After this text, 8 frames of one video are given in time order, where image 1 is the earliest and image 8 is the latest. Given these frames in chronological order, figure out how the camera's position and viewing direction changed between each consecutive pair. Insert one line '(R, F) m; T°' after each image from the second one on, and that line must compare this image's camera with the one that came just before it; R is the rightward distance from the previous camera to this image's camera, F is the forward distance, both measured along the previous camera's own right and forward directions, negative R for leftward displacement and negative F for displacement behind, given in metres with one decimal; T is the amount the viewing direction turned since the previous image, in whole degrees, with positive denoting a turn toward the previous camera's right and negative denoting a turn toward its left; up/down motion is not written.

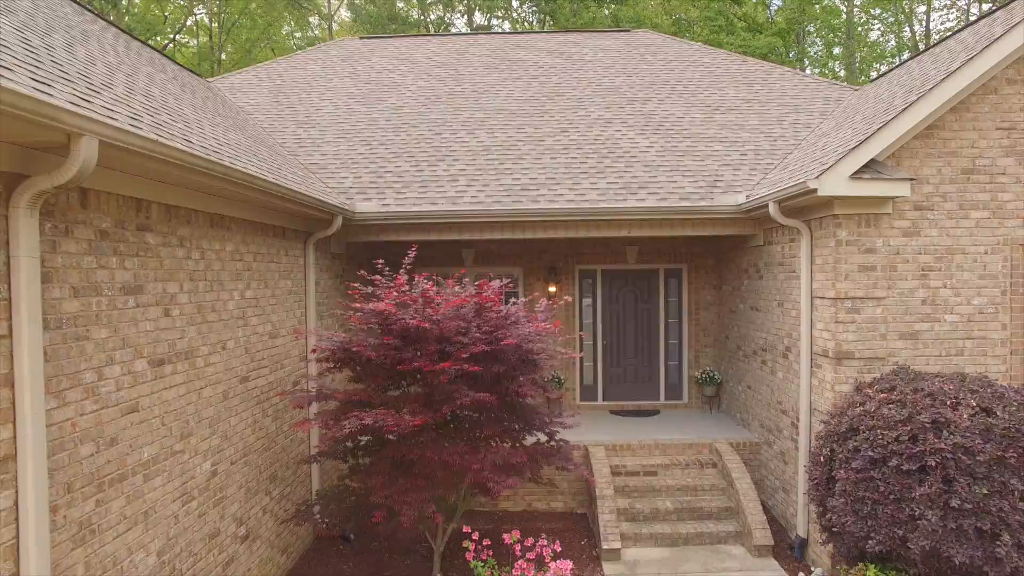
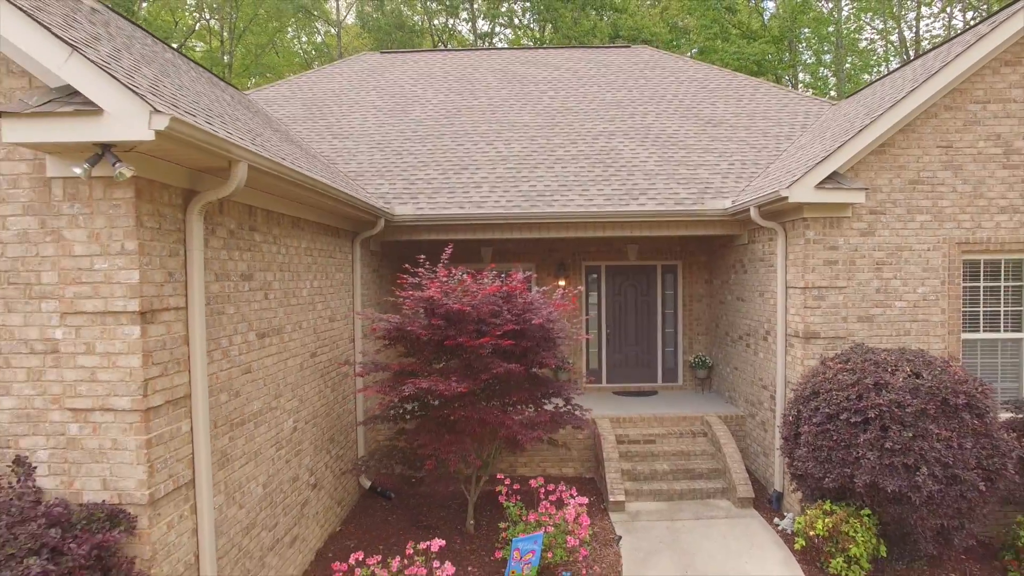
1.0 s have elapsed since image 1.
(-0.3, -1.0) m; 0°
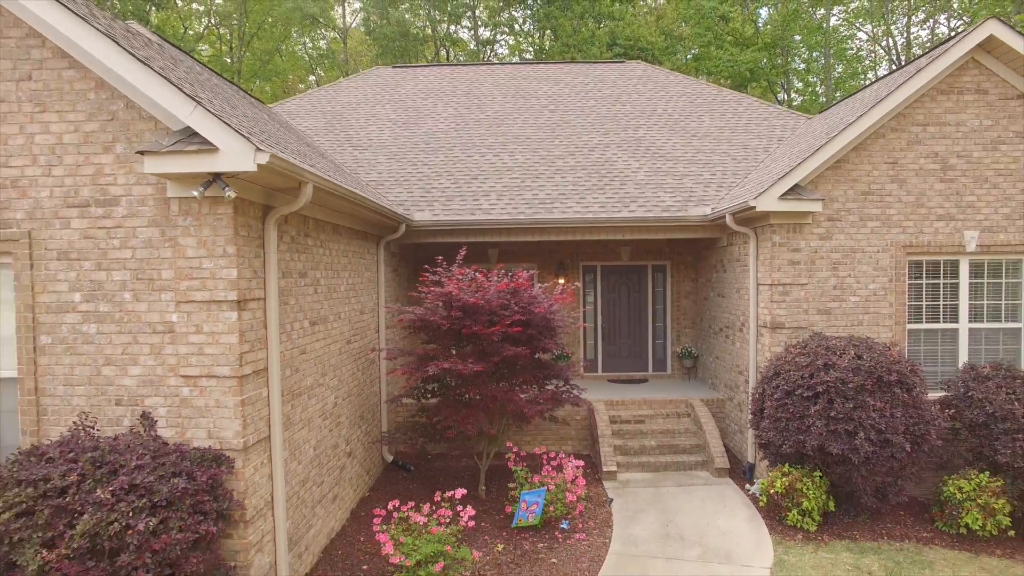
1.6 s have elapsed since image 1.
(-0.1, -0.9) m; 0°
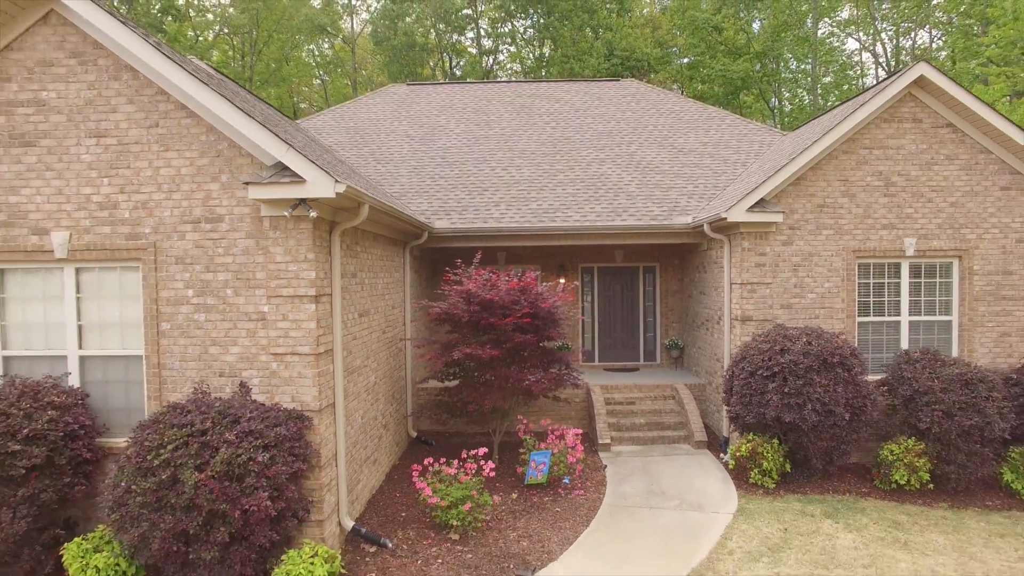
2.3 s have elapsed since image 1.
(-0.1, -1.2) m; 0°
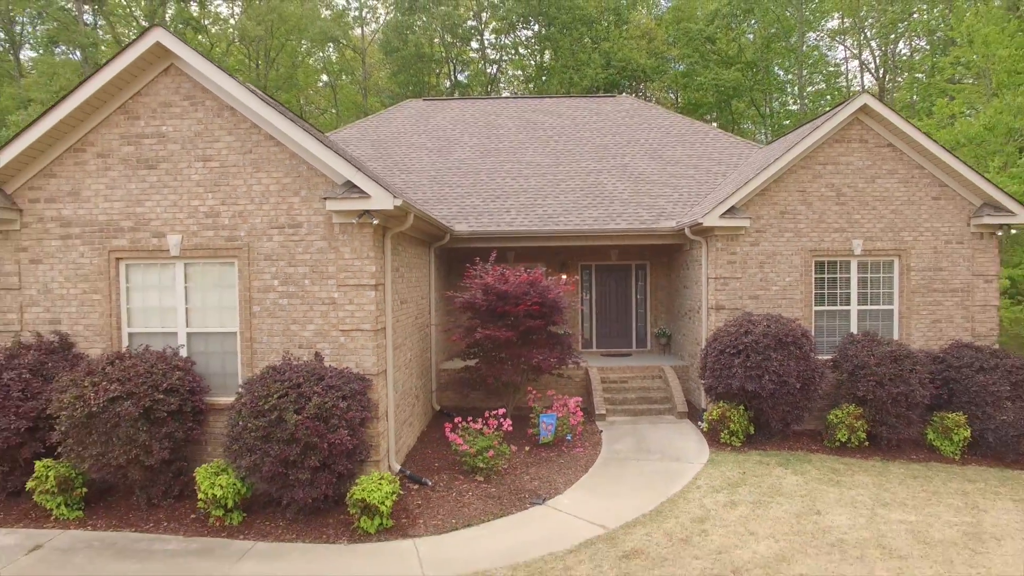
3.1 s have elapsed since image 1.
(-0.2, -1.5) m; 0°
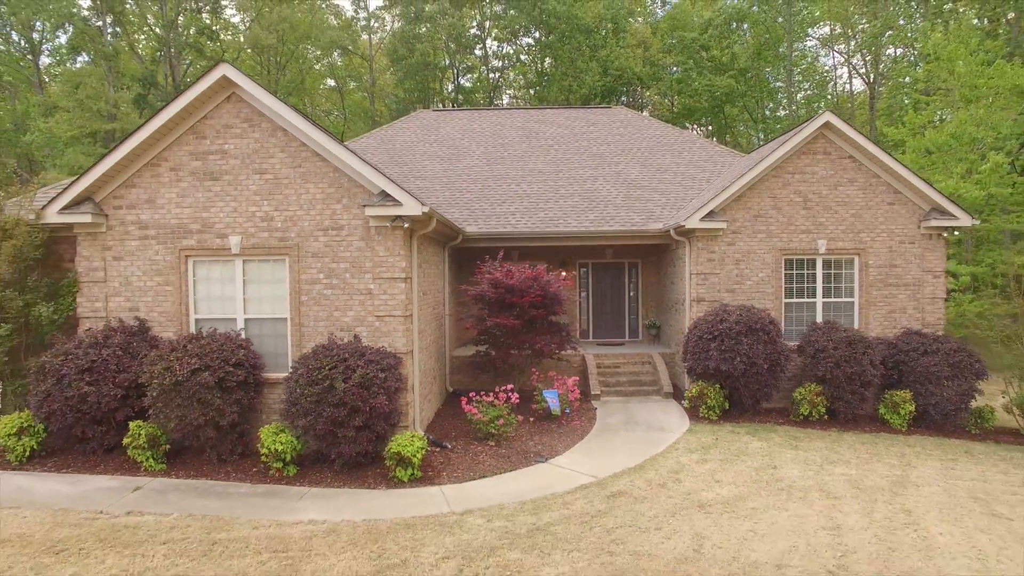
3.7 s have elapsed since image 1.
(-0.1, -1.3) m; 0°
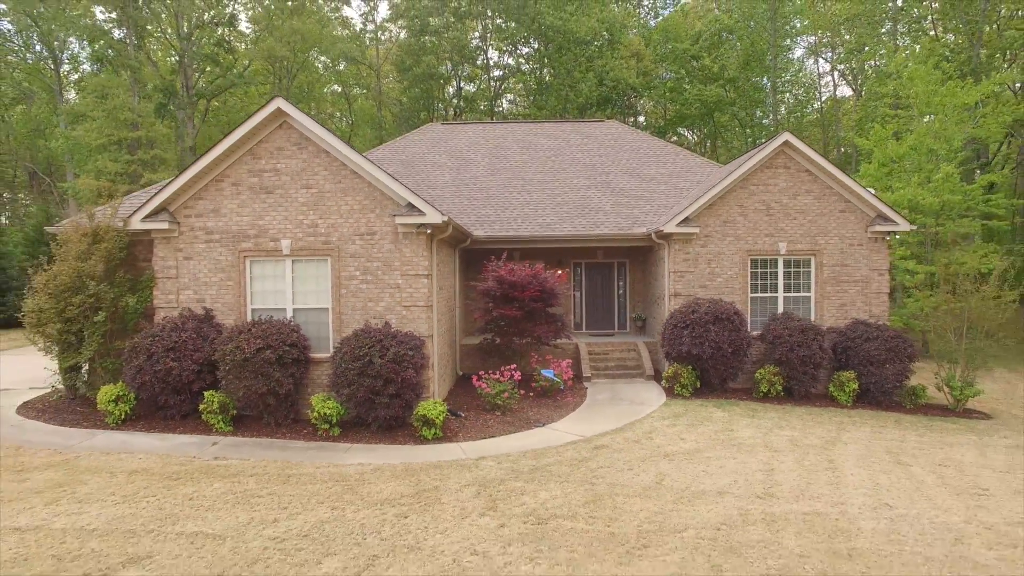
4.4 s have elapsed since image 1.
(-0.1, -1.7) m; 0°
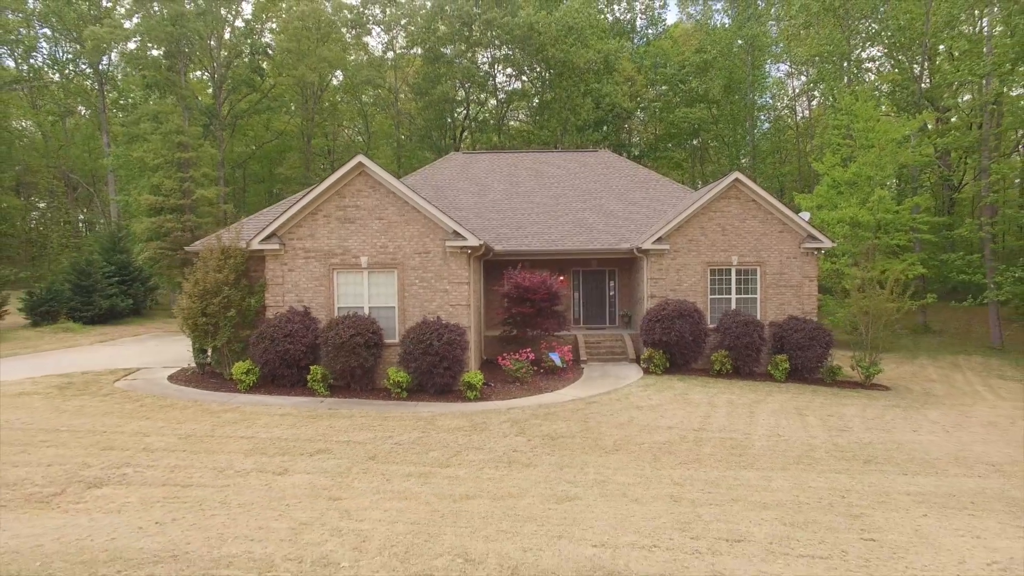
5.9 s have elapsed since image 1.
(-0.4, -3.6) m; 0°
